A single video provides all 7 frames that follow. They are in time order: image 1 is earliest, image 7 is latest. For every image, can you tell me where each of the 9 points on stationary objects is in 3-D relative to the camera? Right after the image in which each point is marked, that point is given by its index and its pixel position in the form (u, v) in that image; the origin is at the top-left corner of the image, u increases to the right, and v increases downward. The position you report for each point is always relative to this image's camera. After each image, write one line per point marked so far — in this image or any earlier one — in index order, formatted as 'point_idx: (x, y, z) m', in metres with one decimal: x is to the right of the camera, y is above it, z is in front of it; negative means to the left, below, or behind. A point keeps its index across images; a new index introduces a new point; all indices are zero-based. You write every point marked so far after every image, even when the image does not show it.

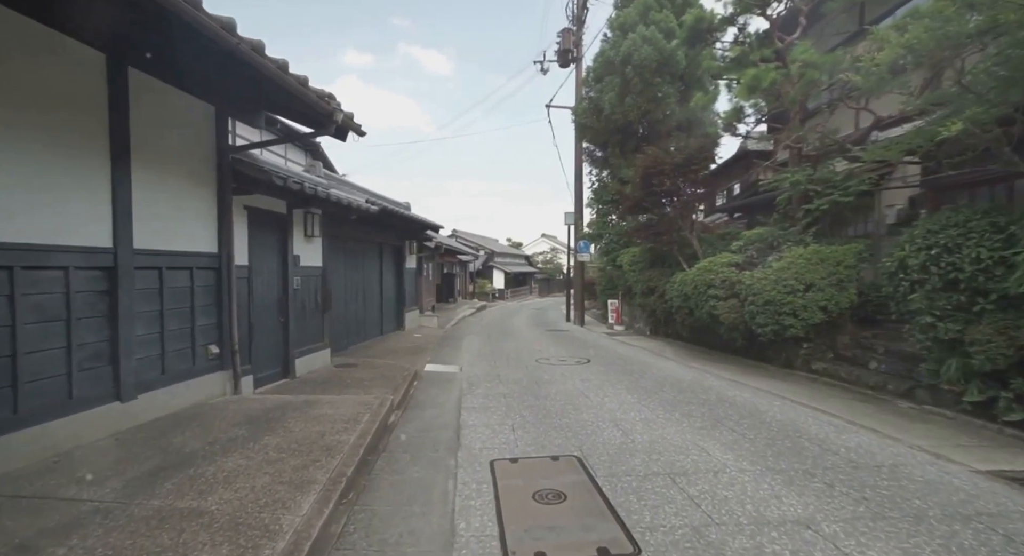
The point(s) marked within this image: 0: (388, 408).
0: (-1.4, -1.4, +5.3) m
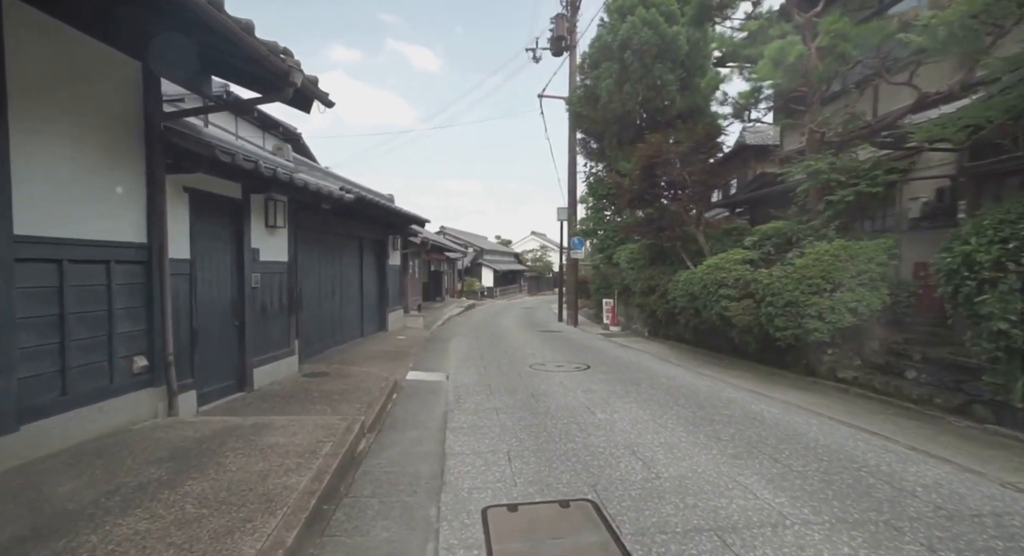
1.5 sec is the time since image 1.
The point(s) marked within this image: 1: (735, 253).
0: (-1.4, -1.4, +4.4) m
1: (+4.2, +0.5, +8.9) m
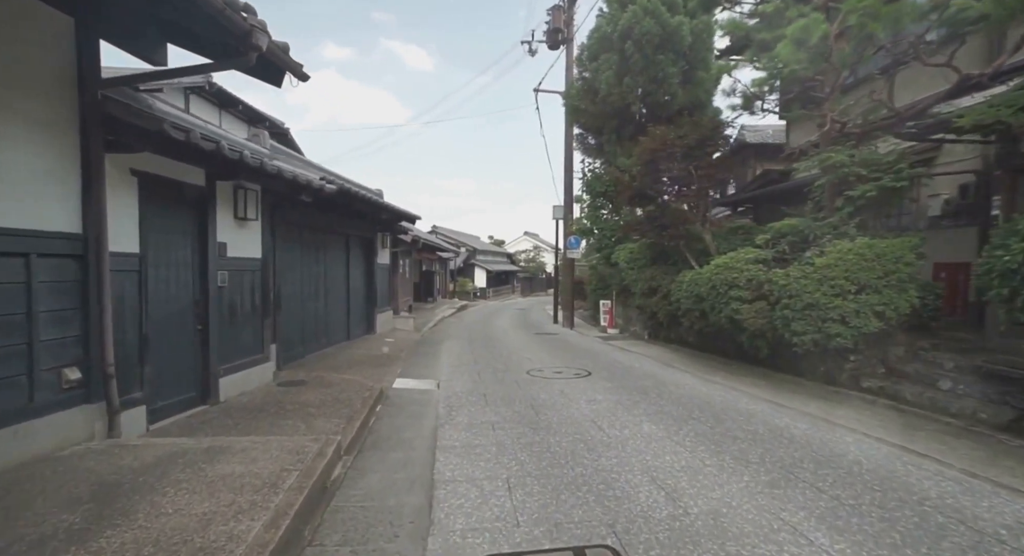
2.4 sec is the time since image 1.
0: (-1.4, -1.4, +3.8) m
1: (+4.1, +0.5, +8.4) m
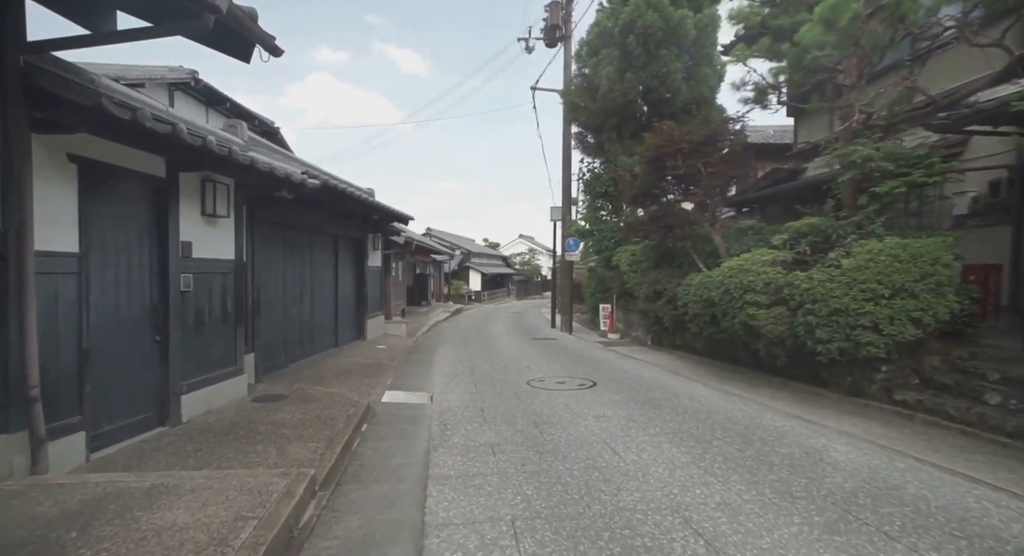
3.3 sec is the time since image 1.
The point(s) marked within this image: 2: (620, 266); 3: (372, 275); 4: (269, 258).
0: (-1.4, -1.4, +3.2) m
1: (+4.1, +0.4, +7.9) m
2: (+3.3, +0.4, +14.7) m
3: (-3.9, +0.1, +13.5) m
4: (-3.9, +0.3, +7.6) m
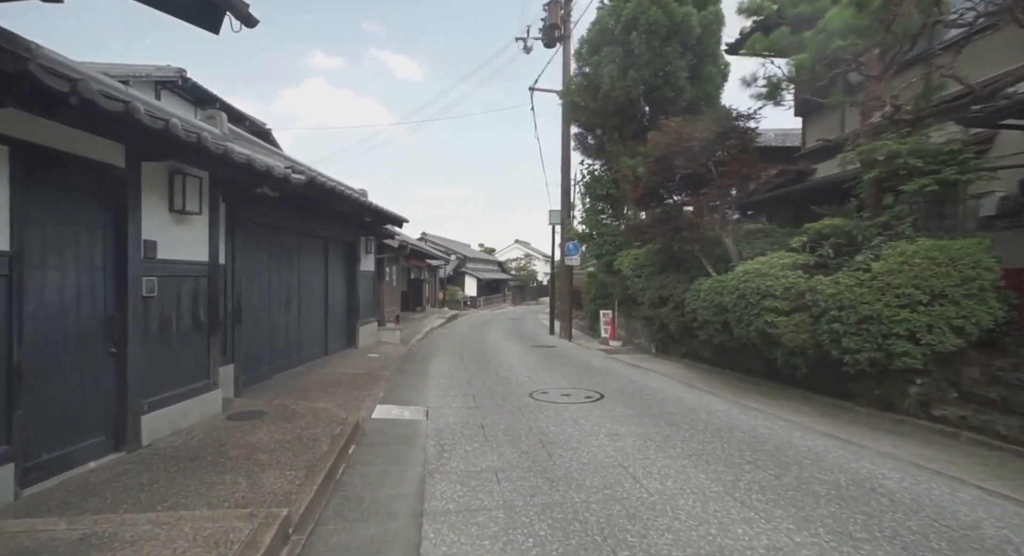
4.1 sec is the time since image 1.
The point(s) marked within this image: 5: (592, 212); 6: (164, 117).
0: (-1.3, -1.4, +2.6) m
1: (+4.1, +0.3, +7.4) m
2: (+3.3, +0.2, +14.3) m
3: (-4.0, -0.1, +12.9) m
4: (-3.9, +0.2, +7.1) m
5: (+2.7, +2.2, +16.2) m
6: (-2.6, +1.2, +3.6) m
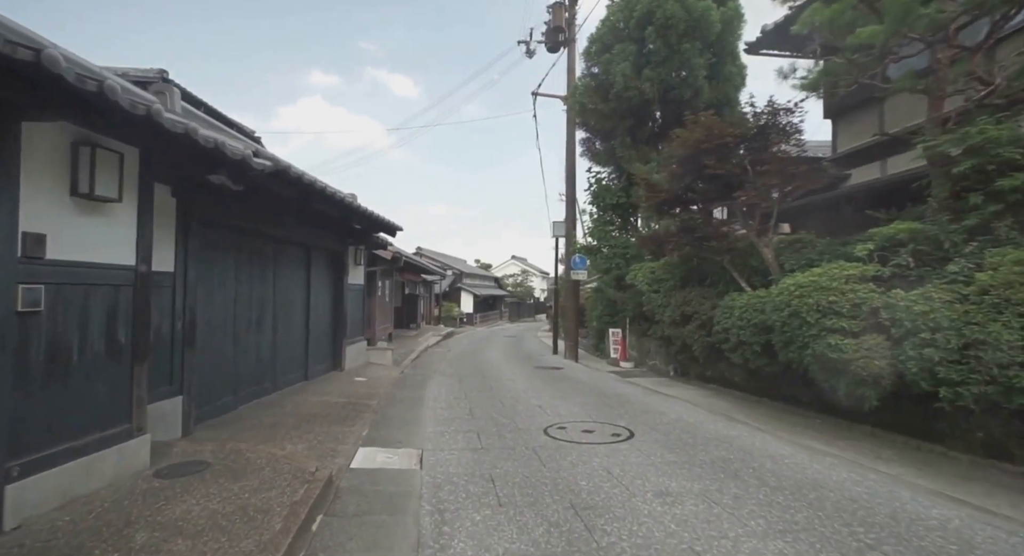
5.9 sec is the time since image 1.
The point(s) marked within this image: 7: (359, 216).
0: (-1.1, -1.4, +1.4) m
1: (+4.3, +0.1, +6.3) m
2: (+3.3, -0.2, +13.1) m
3: (-3.9, -0.4, +11.7) m
4: (-3.7, +0.1, +5.9) m
5: (+2.8, +1.8, +15.2) m
6: (-2.4, +1.2, +2.4) m
7: (-2.7, +1.1, +8.6) m
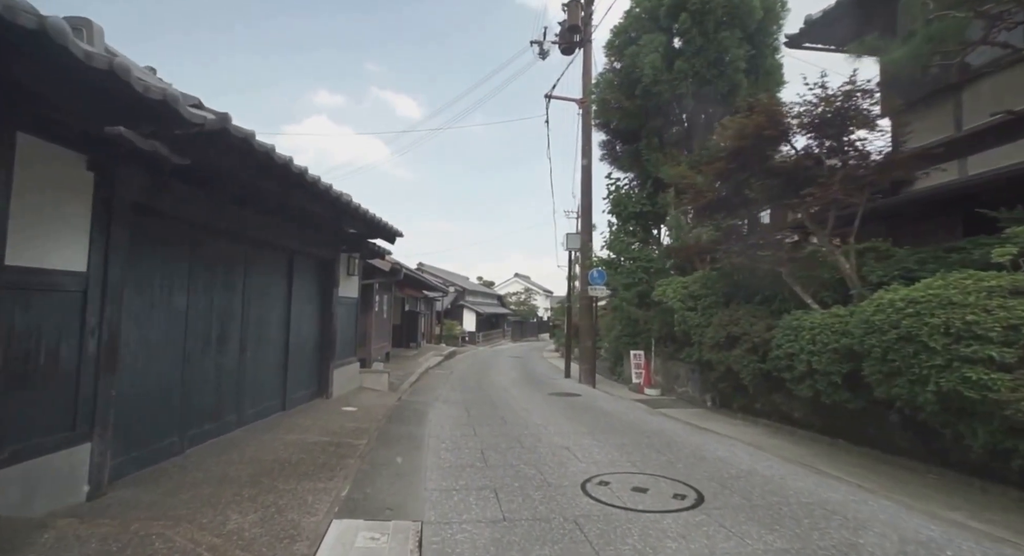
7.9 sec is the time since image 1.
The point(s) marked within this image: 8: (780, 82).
0: (-0.8, -1.3, -0.1) m
1: (+4.6, 0.0, +4.9) m
2: (+3.7, -0.6, +11.7) m
3: (-3.6, -0.7, +10.3) m
4: (-3.4, +0.1, +4.5) m
5: (+3.1, +1.3, +13.8) m
6: (-2.1, +1.3, +1.1) m
7: (-2.4, +1.0, +7.2) m
8: (+6.2, +4.5, +11.1) m
